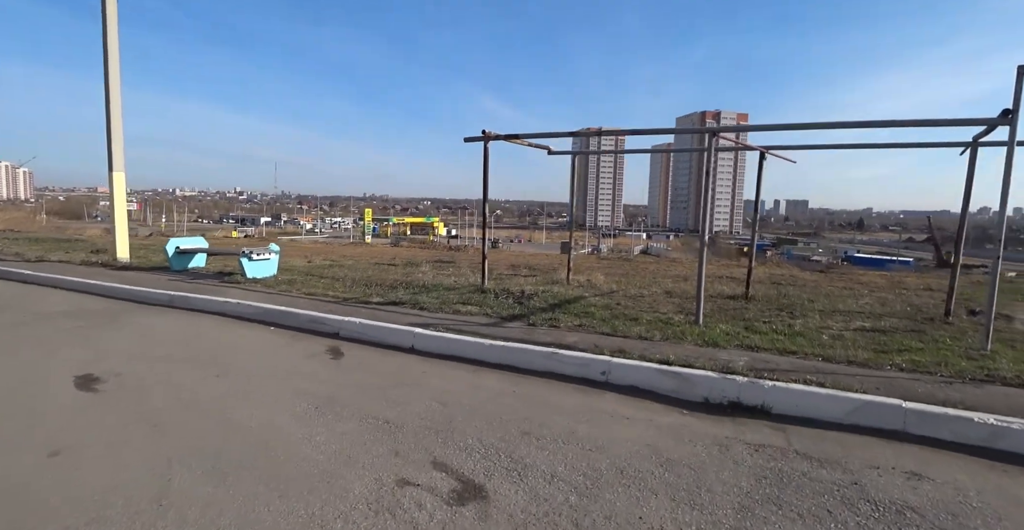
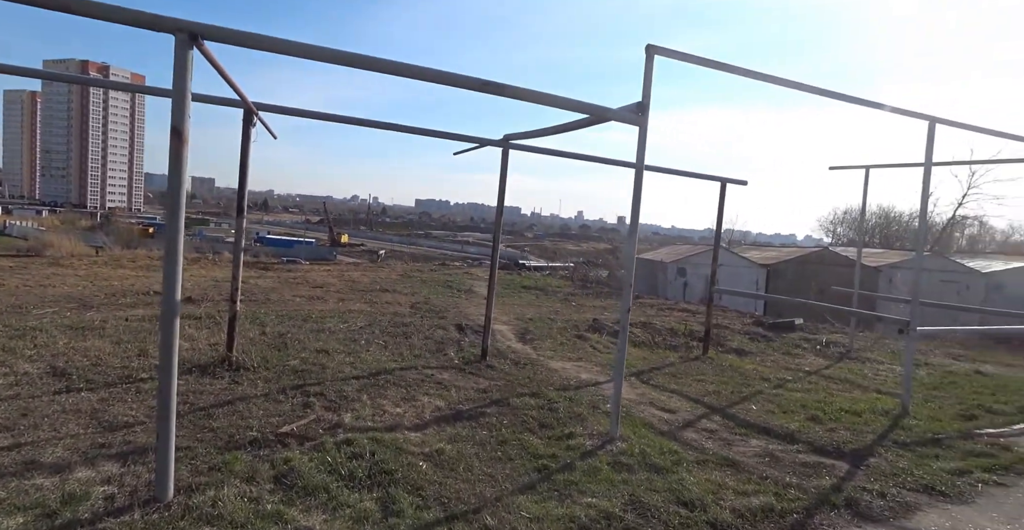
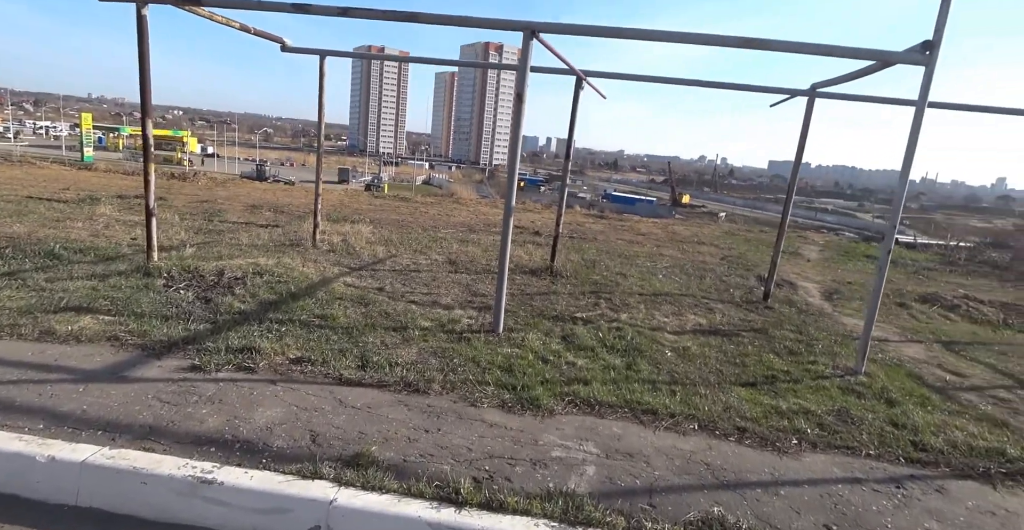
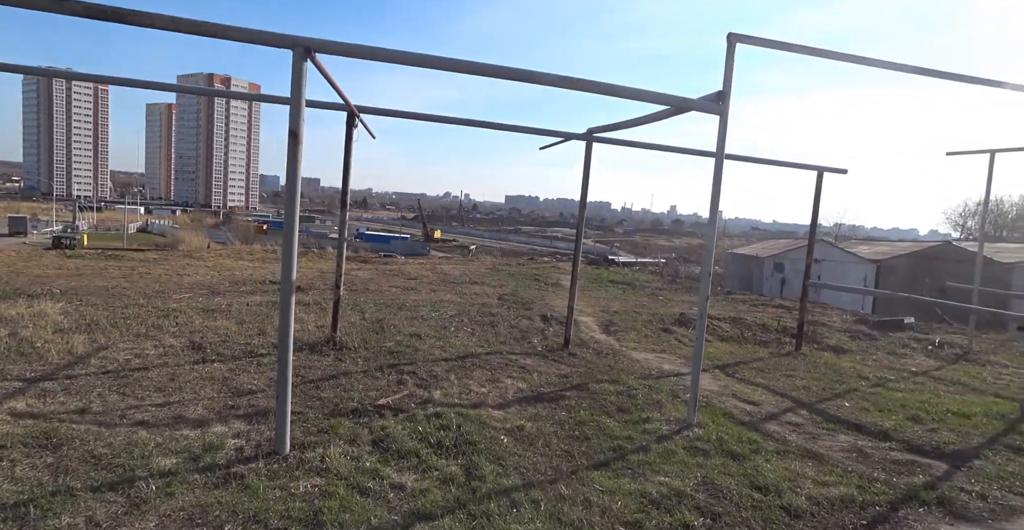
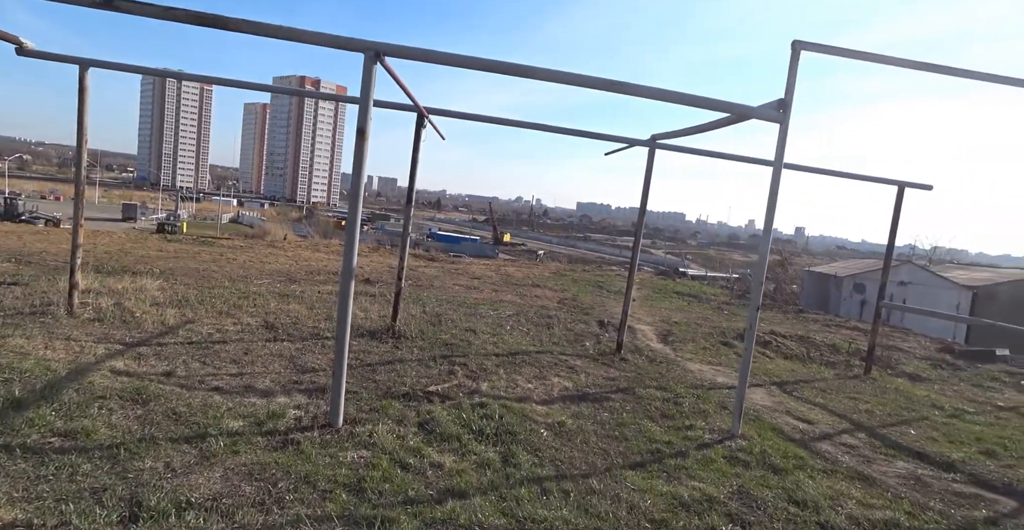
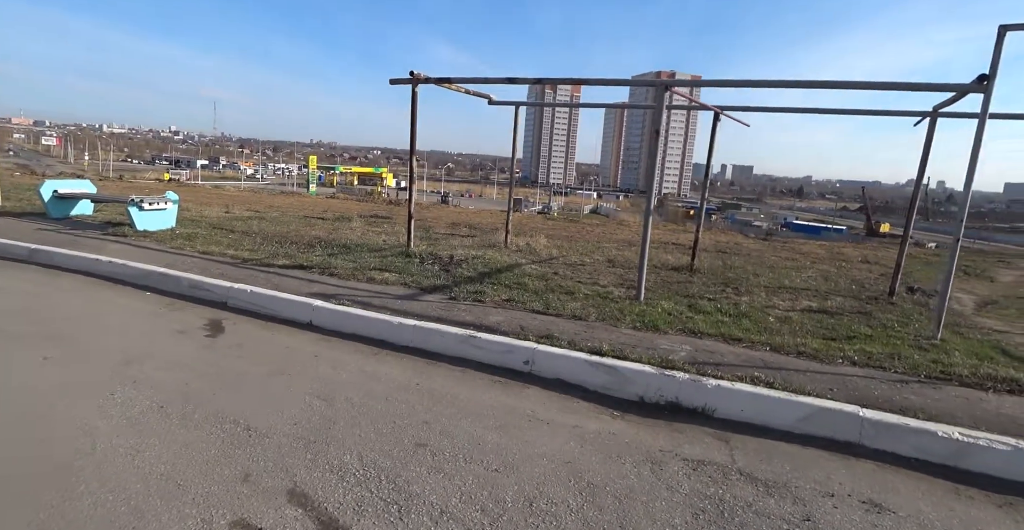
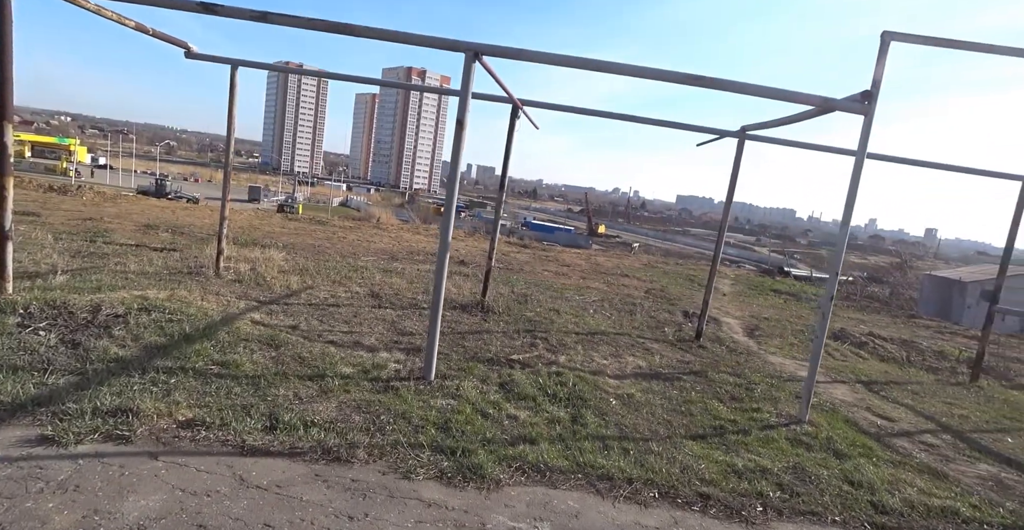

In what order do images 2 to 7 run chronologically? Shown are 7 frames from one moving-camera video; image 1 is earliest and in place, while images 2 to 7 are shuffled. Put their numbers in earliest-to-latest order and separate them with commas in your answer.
6, 3, 7, 5, 4, 2
